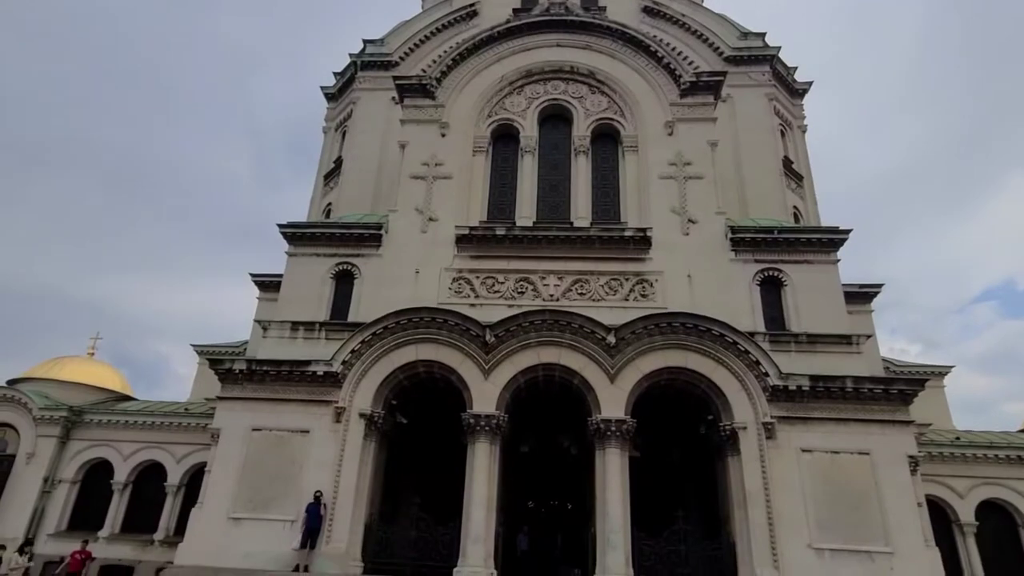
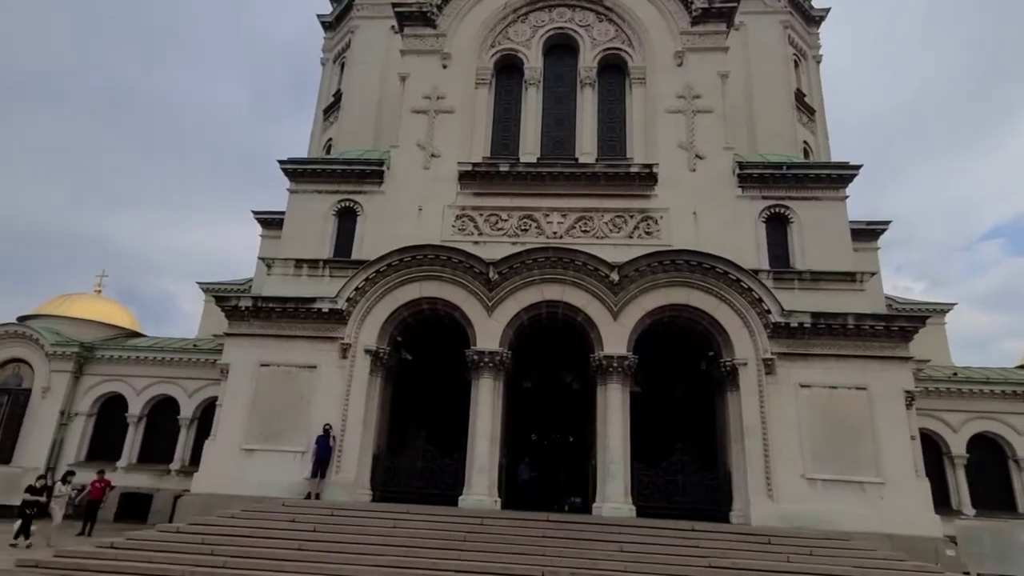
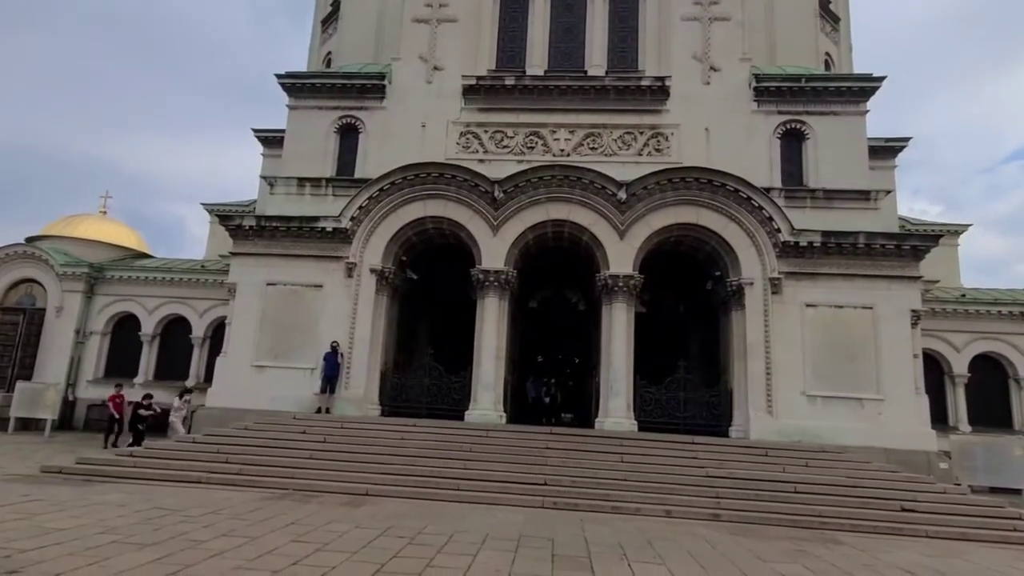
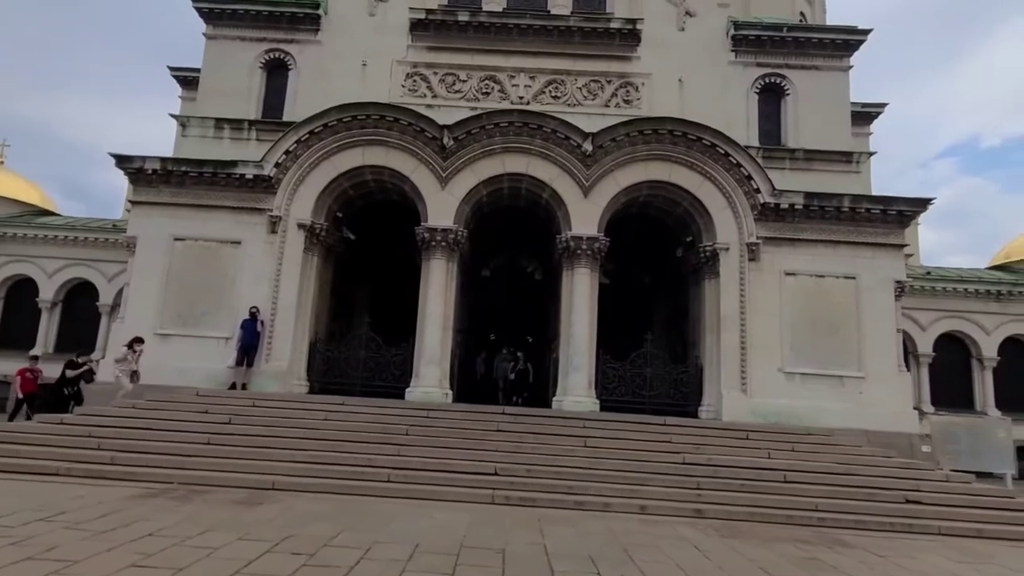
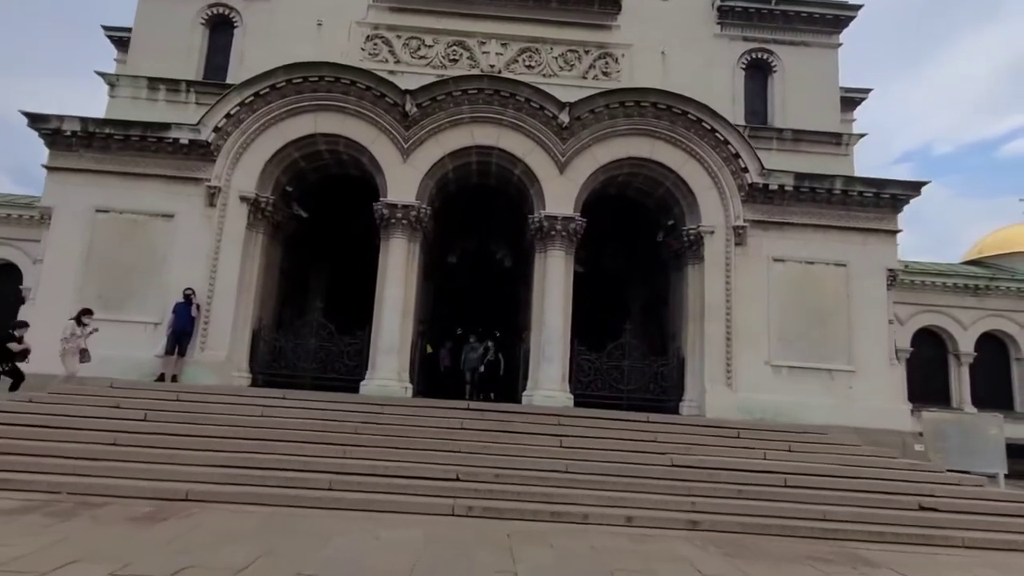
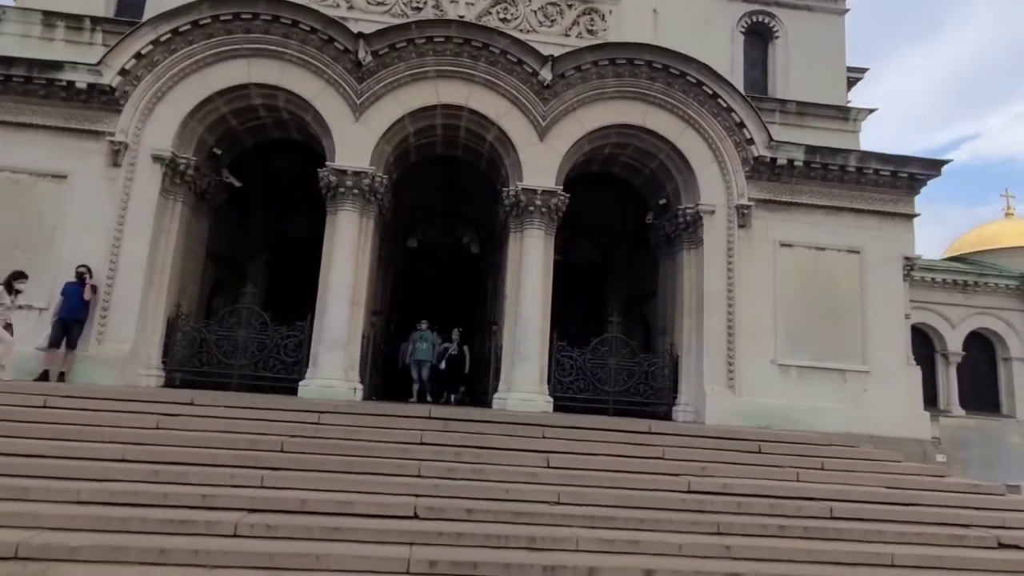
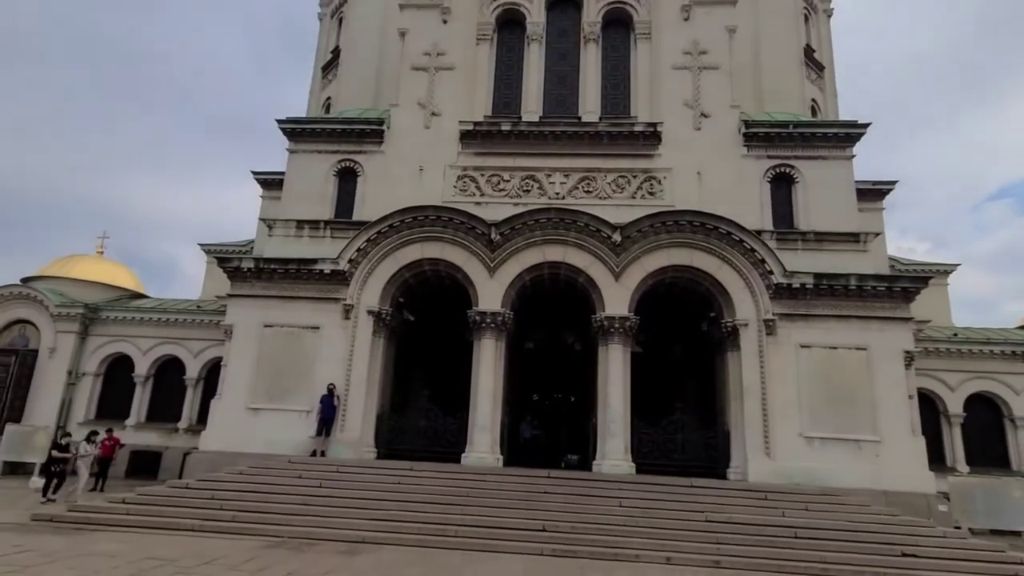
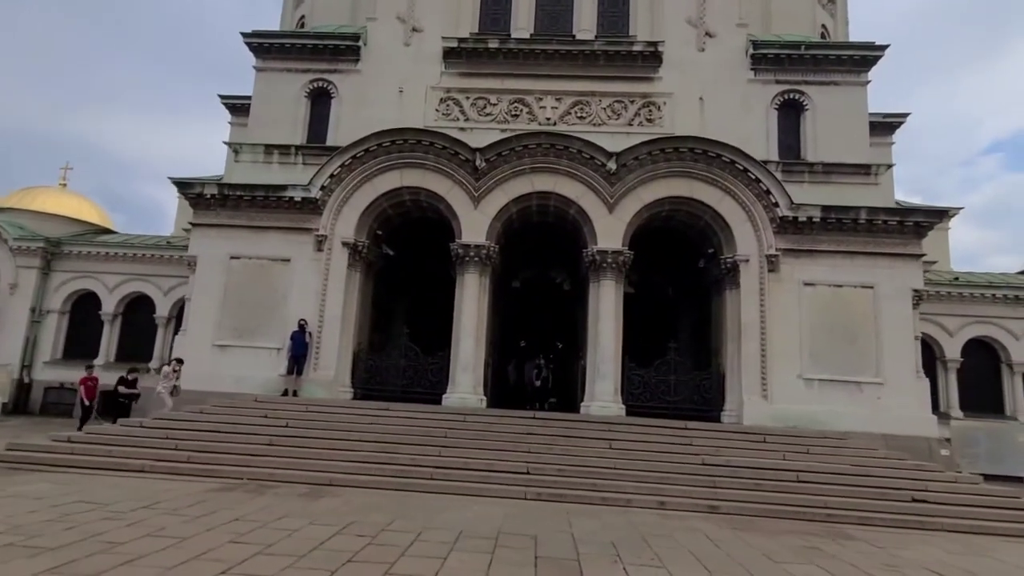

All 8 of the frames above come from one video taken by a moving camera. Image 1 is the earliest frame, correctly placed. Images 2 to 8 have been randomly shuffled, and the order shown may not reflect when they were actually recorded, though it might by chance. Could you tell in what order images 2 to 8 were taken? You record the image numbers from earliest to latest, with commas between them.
2, 7, 3, 8, 4, 5, 6
